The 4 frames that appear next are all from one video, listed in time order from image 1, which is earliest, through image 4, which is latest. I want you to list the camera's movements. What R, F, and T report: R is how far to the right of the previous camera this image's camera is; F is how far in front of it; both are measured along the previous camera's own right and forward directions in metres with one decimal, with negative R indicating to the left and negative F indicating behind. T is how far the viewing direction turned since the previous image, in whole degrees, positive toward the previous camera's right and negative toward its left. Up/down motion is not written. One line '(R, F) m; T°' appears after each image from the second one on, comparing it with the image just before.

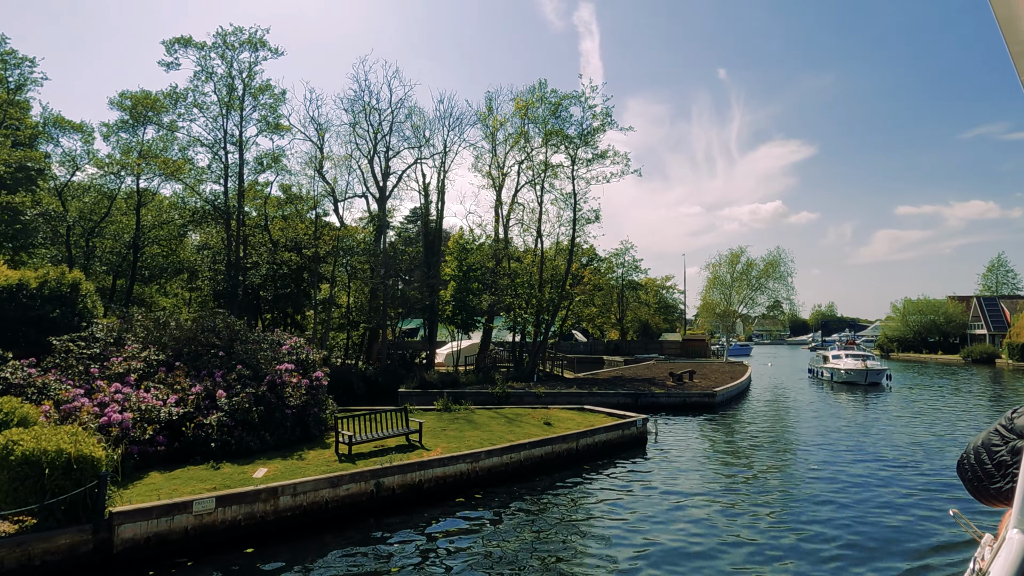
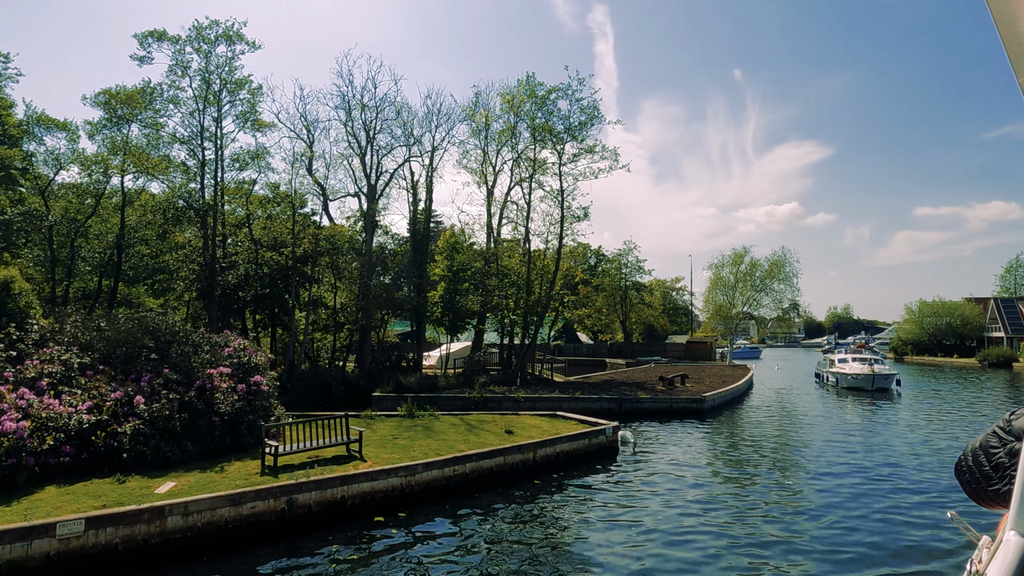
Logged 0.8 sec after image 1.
(+1.2, +0.9) m; -1°
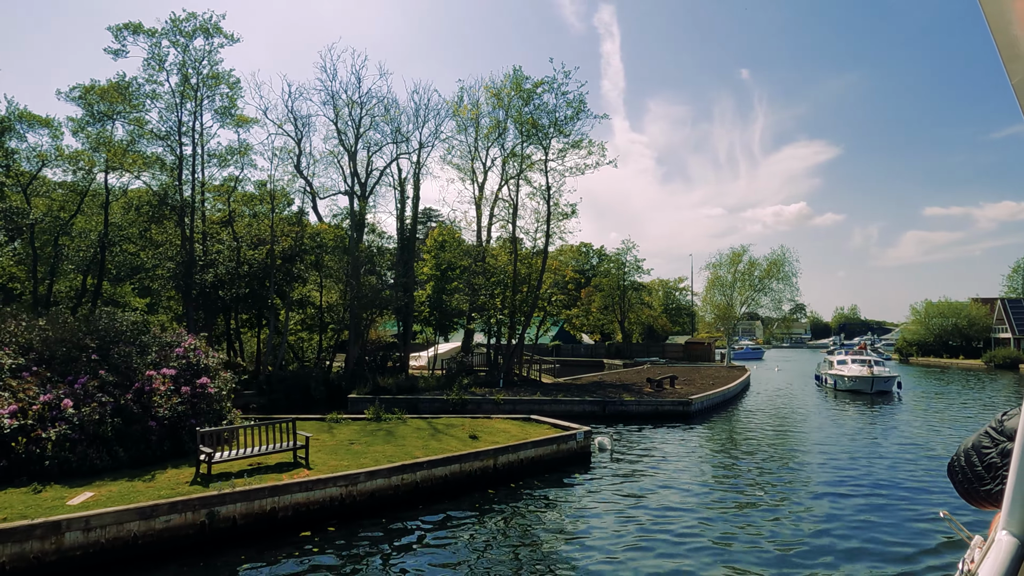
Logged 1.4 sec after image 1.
(+0.8, +0.6) m; -1°
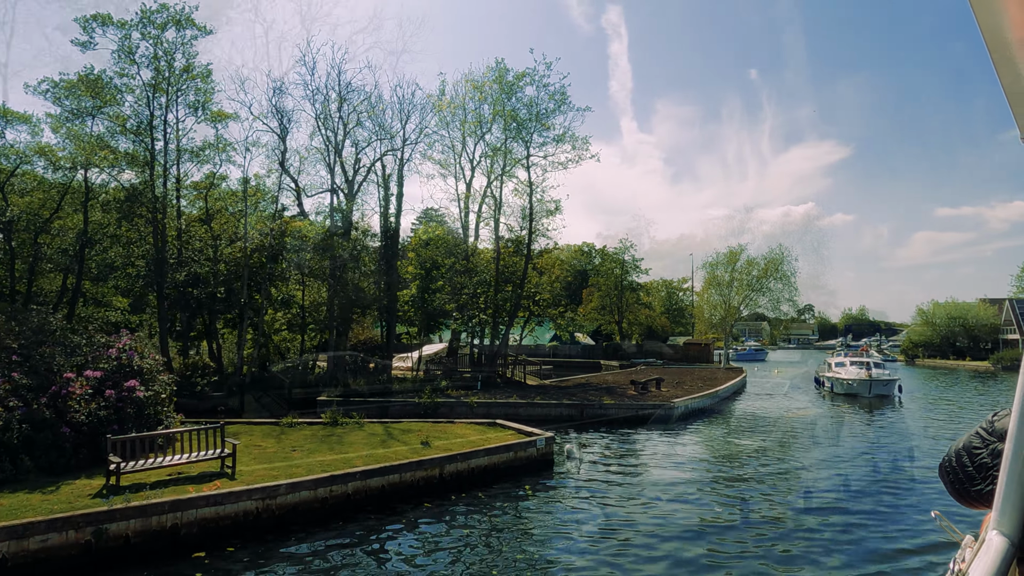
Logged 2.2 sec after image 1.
(+1.0, +0.8) m; -1°
